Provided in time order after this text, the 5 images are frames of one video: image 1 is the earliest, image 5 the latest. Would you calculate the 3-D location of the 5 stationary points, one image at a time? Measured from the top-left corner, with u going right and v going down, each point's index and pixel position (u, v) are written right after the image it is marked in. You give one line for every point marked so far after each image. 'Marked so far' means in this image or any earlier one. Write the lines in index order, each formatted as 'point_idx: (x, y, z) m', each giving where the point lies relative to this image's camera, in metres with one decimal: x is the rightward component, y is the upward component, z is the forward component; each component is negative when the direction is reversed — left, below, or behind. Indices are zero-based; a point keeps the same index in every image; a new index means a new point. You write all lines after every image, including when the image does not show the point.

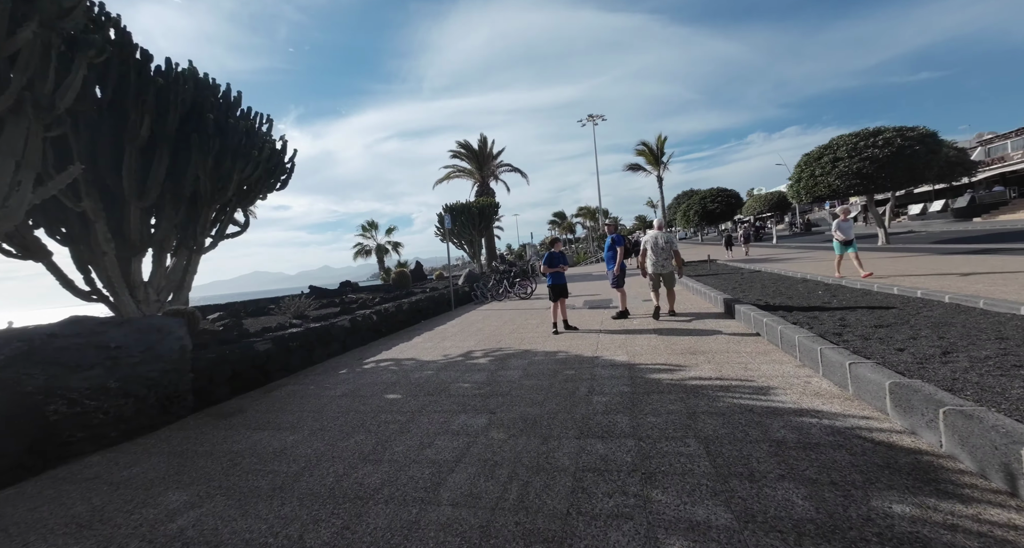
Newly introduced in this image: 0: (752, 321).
0: (+3.3, -0.6, +5.5) m
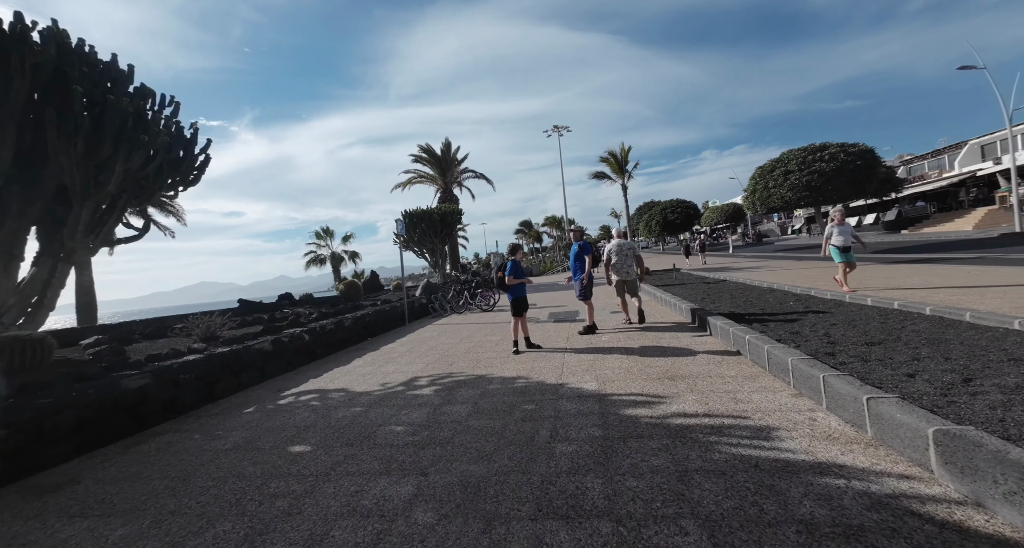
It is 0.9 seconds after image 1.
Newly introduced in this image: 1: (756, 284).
0: (+2.7, -0.8, +4.9) m
1: (+6.5, -0.2, +10.7) m
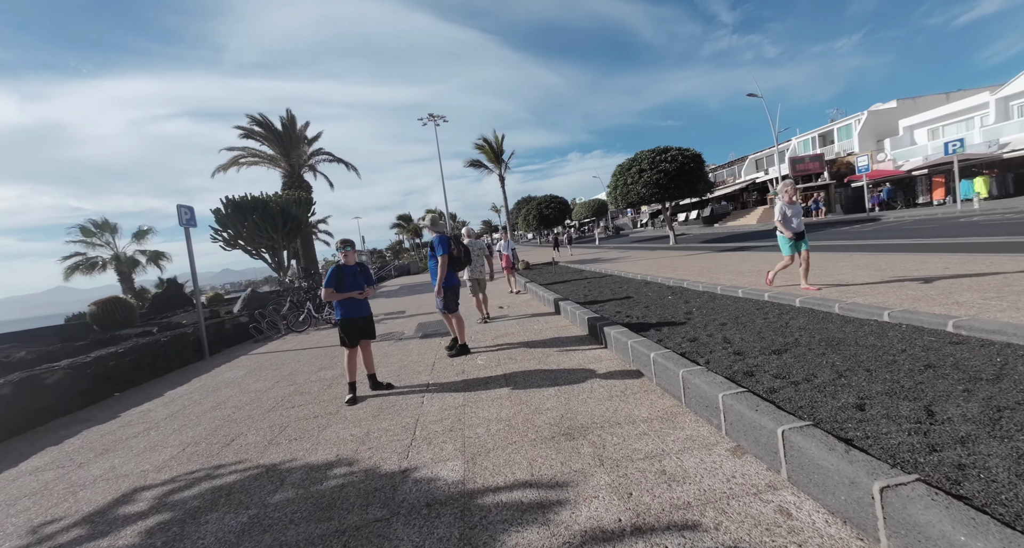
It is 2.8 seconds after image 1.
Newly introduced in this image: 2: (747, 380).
0: (+1.2, -0.8, +4.0) m
1: (+3.0, 0.0, +10.5) m
2: (+1.8, -0.8, +3.0) m
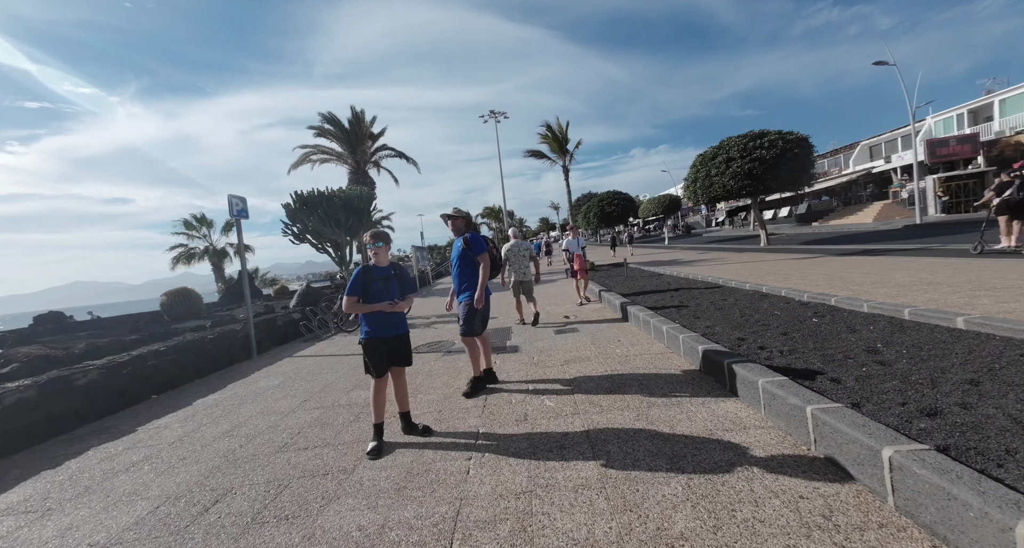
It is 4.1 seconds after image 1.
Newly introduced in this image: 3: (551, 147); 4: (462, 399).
0: (+1.8, -0.9, +2.4) m
1: (+4.6, -0.2, +8.6) m
2: (+2.2, -1.0, +1.3) m
3: (+1.8, +5.7, +17.8) m
4: (-0.5, -1.3, +4.1) m
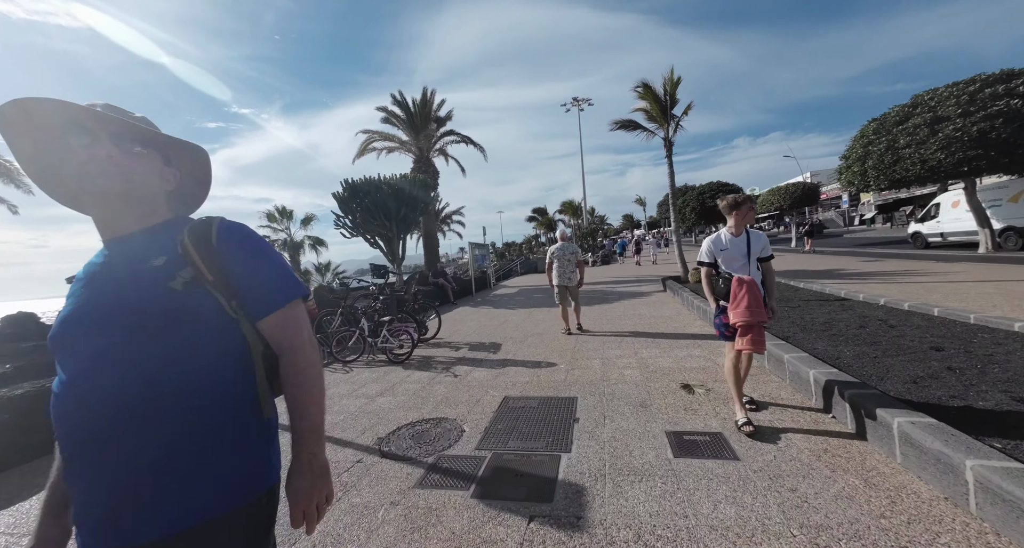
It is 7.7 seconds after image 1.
0: (+1.3, -1.3, -1.7) m
1: (+5.3, -0.6, +3.8) m
2: (+1.6, -1.3, -2.9) m
3: (+4.6, +5.3, +13.4) m
4: (-0.6, -1.5, +0.4) m
